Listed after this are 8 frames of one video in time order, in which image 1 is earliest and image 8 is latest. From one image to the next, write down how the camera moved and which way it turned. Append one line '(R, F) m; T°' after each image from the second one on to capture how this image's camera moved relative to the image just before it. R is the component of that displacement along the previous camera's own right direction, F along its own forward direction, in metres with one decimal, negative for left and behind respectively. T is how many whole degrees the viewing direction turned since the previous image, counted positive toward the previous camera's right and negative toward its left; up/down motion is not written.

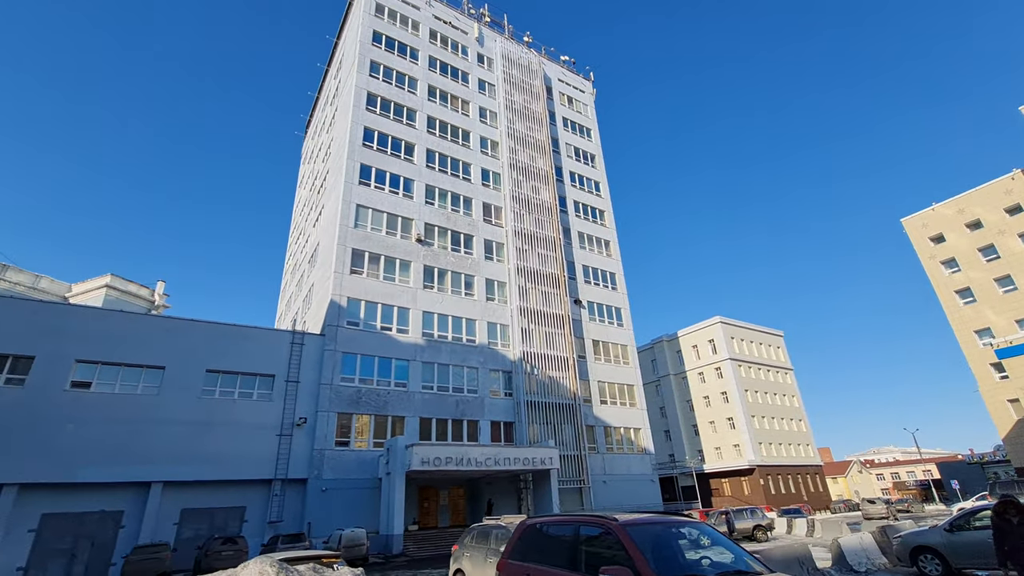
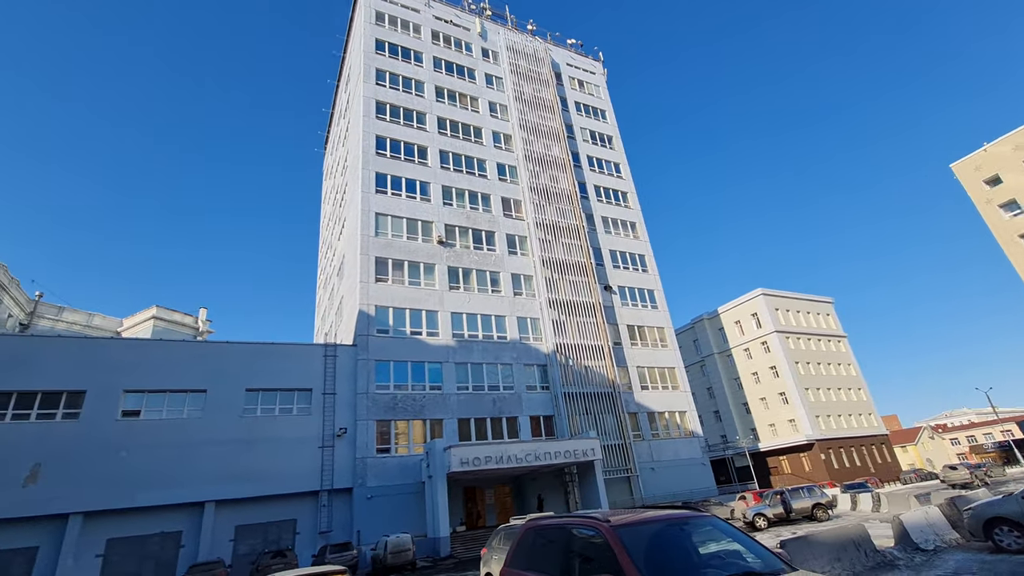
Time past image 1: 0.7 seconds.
(+0.6, +0.5) m; -4°
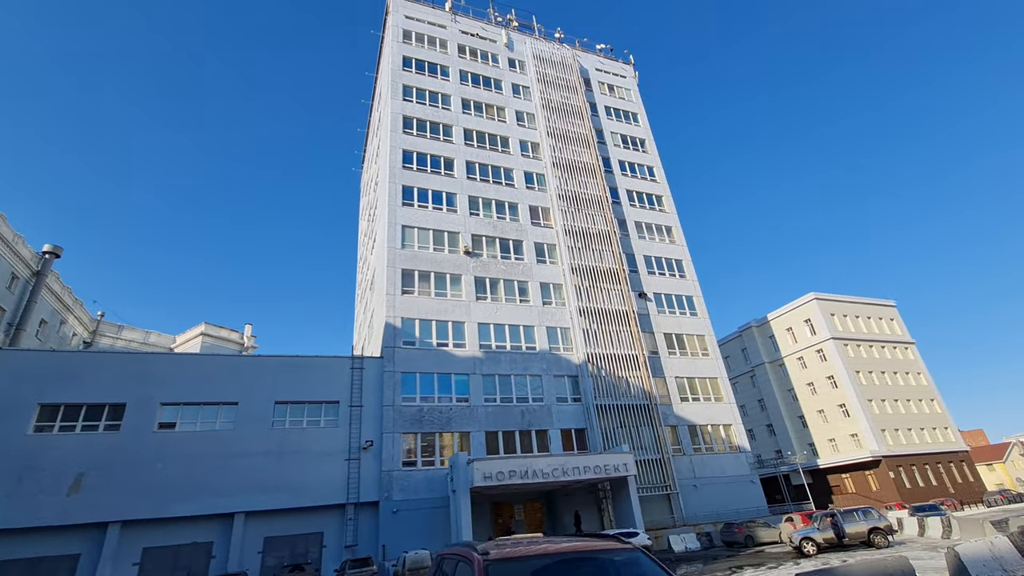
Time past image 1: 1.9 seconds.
(+1.1, +0.7) m; -5°
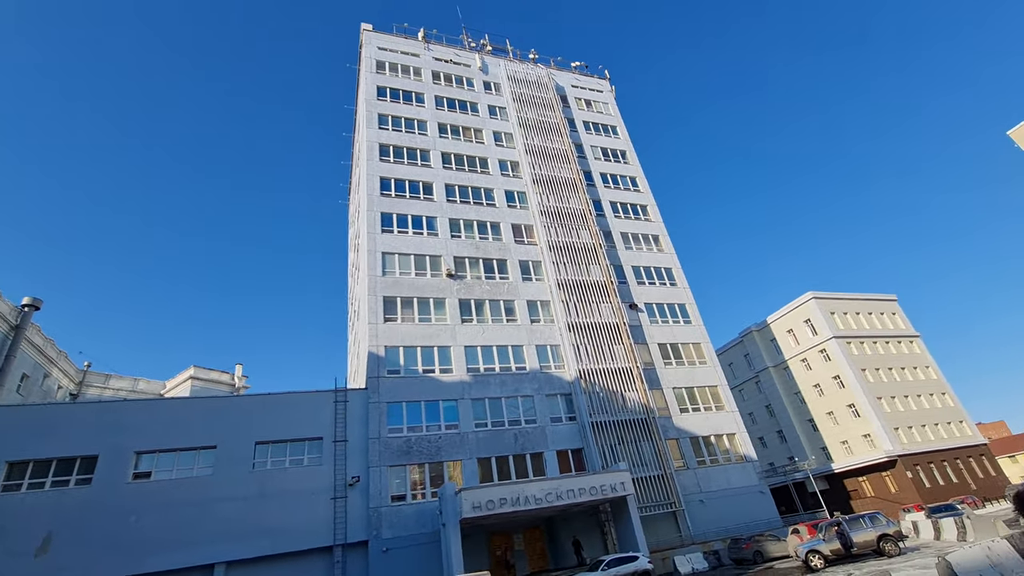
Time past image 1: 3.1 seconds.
(+1.2, +0.6) m; 0°
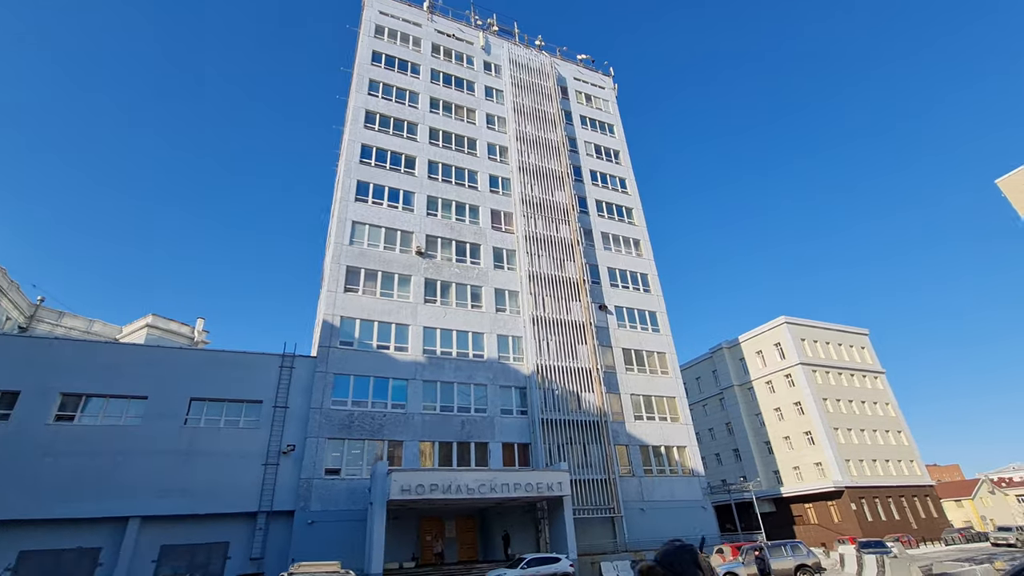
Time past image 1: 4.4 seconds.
(+1.4, +0.6) m; +1°
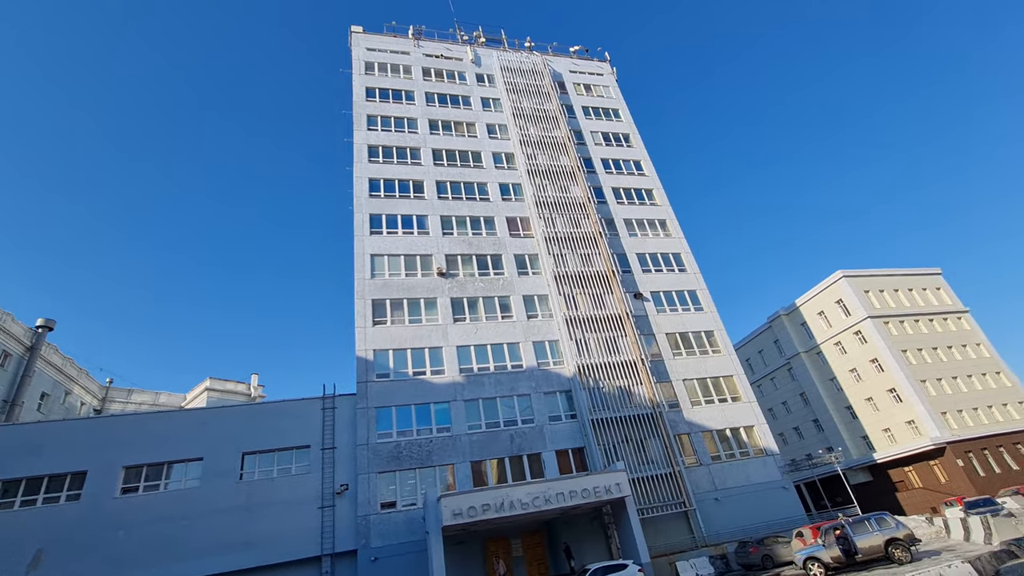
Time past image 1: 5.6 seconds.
(+1.2, +0.7) m; -5°
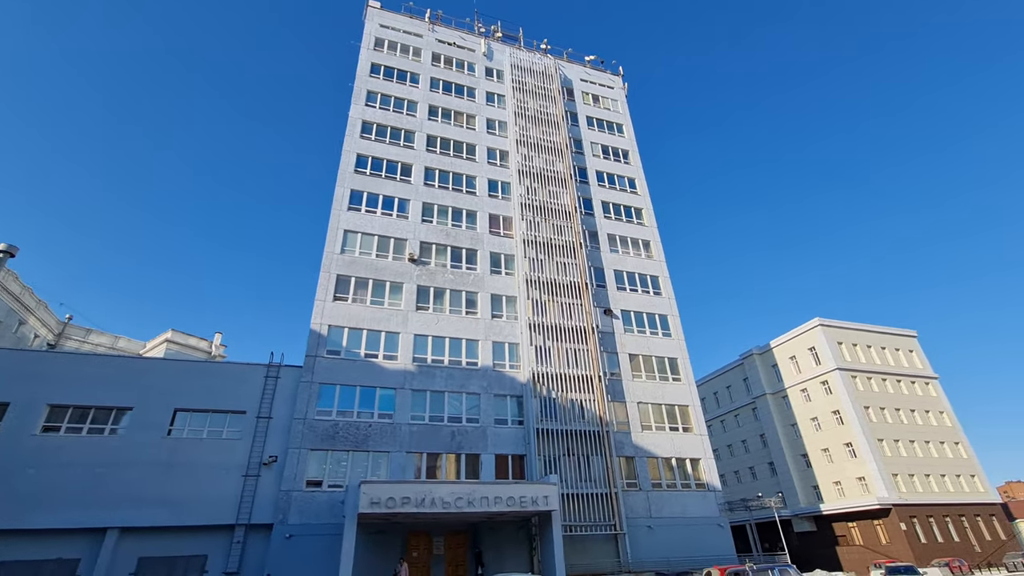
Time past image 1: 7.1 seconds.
(+1.7, +0.4) m; +1°
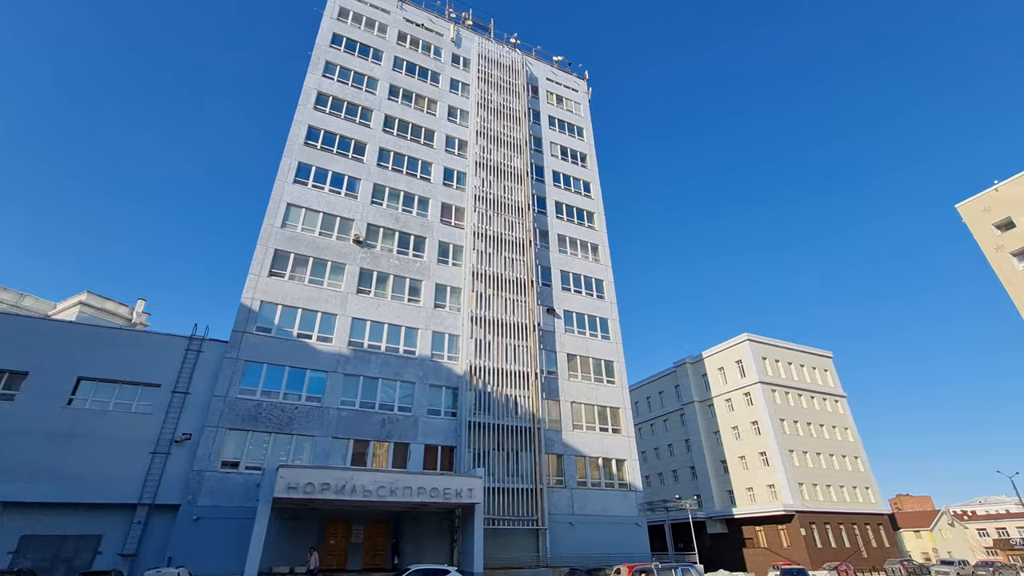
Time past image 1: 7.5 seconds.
(+0.4, 0.0) m; +6°
